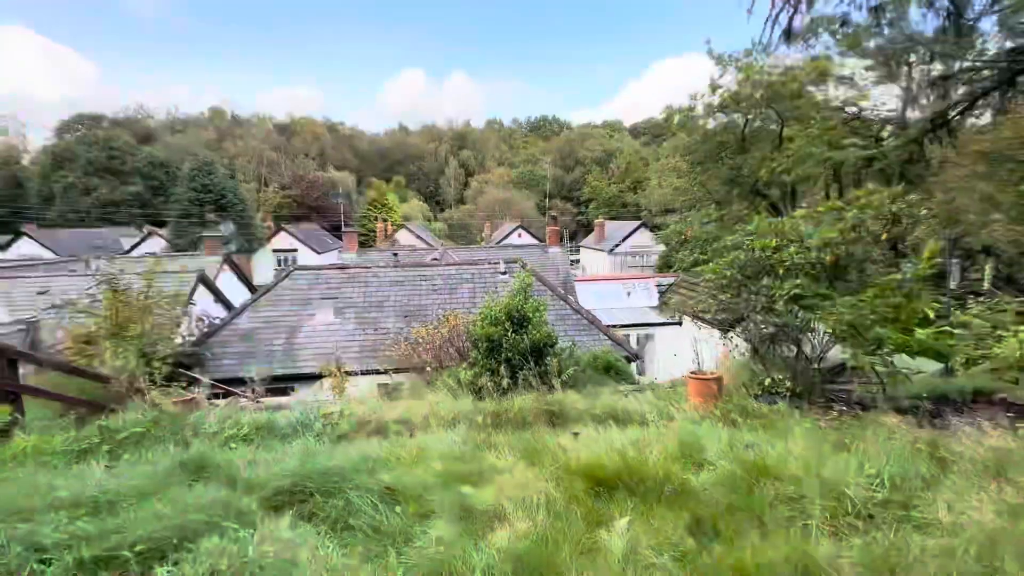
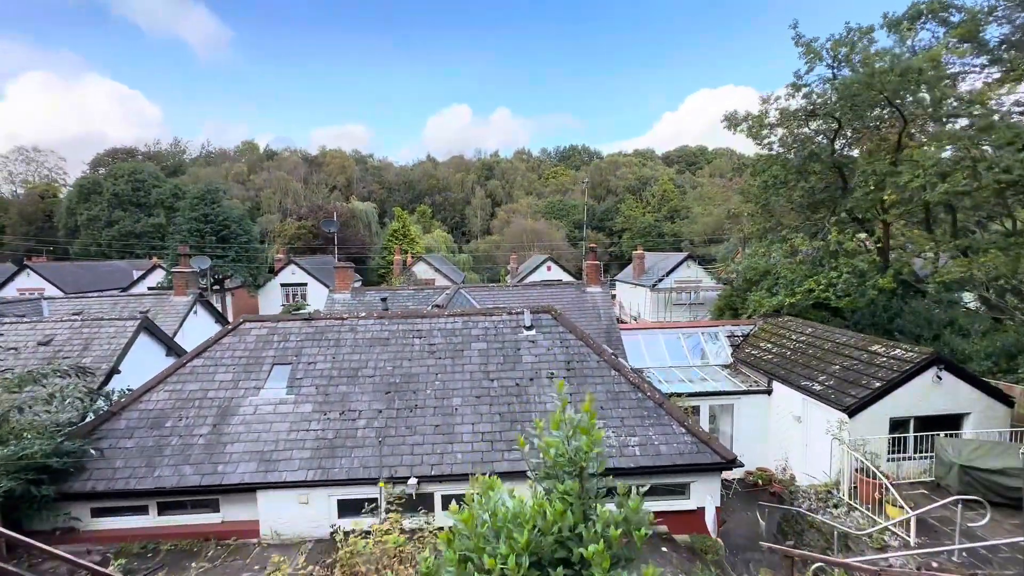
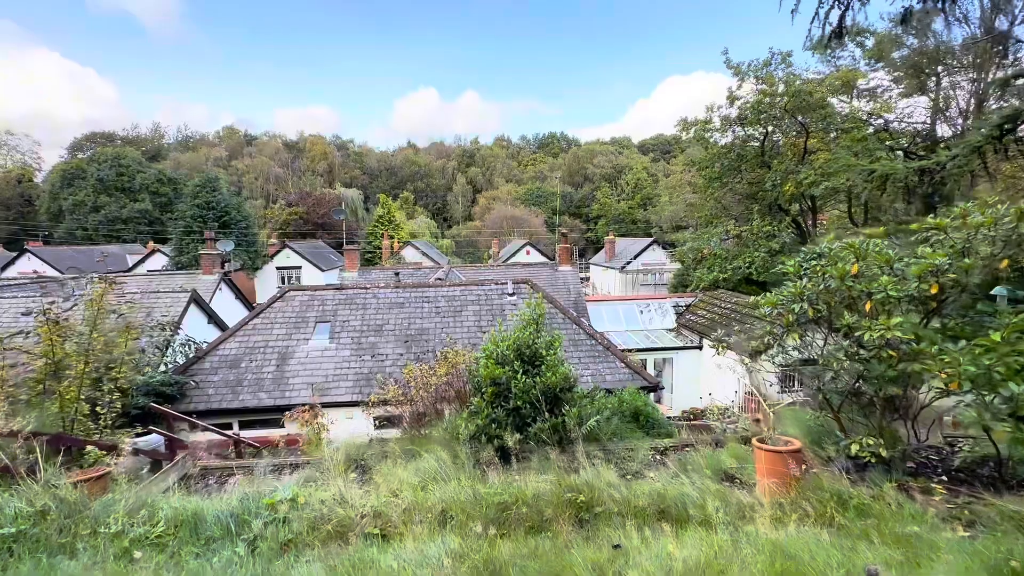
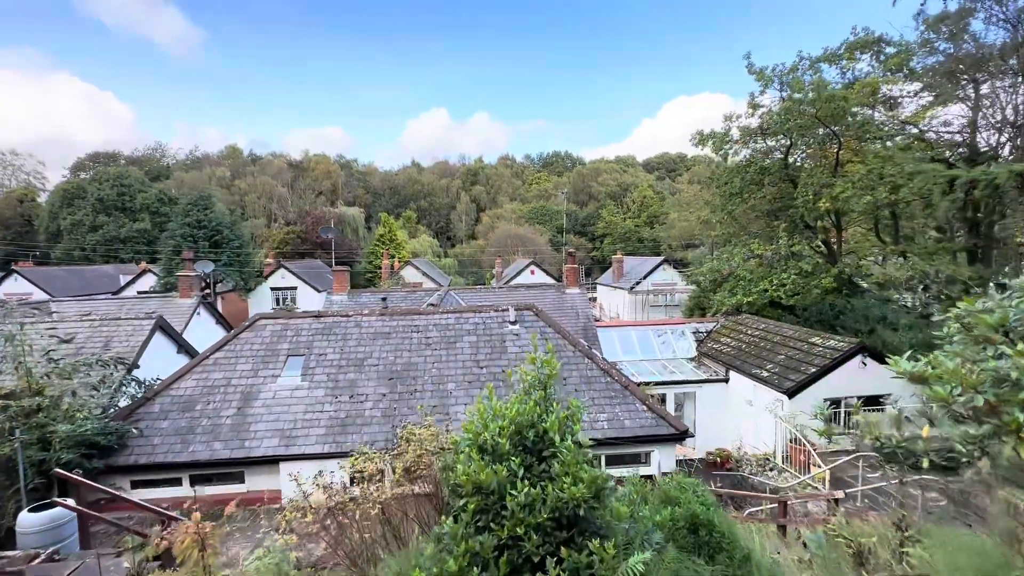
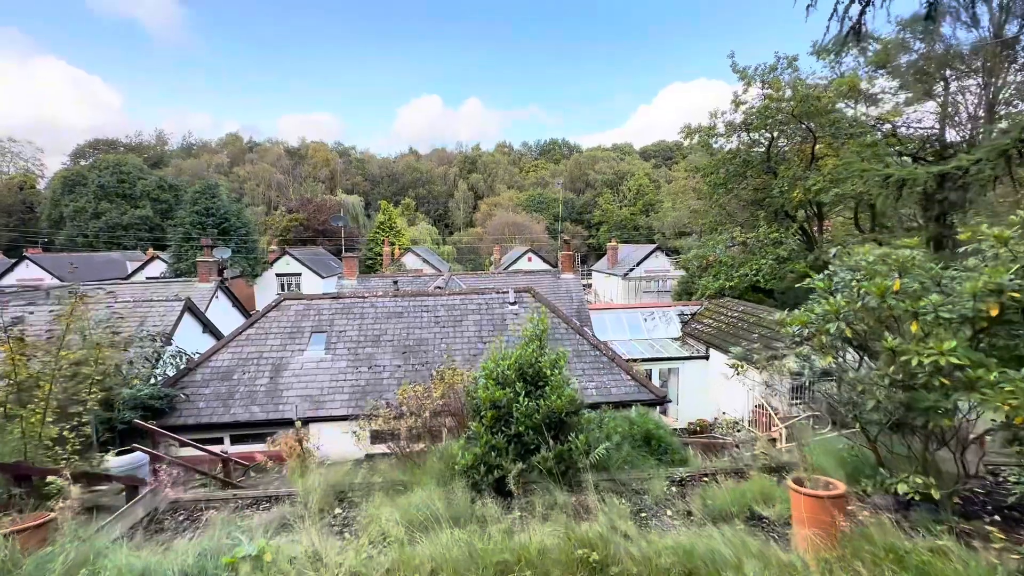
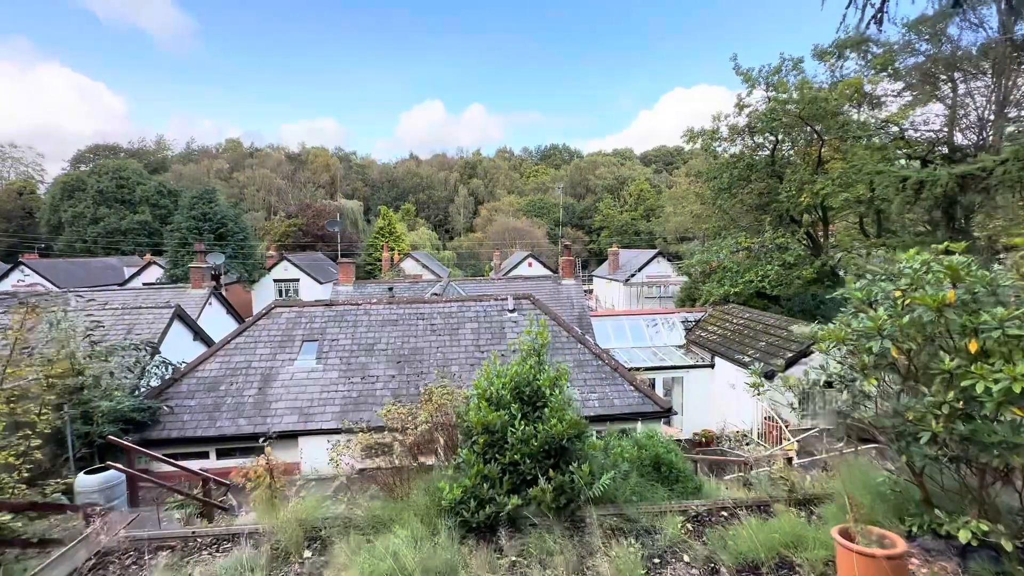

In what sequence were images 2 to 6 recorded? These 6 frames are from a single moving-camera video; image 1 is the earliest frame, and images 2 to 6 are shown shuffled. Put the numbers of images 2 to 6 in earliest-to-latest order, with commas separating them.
3, 5, 6, 4, 2
